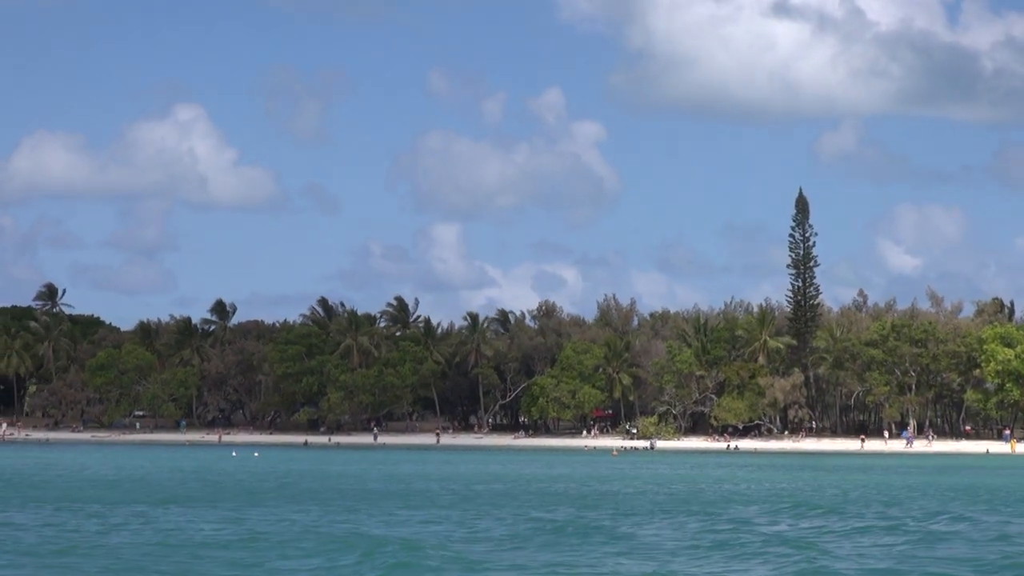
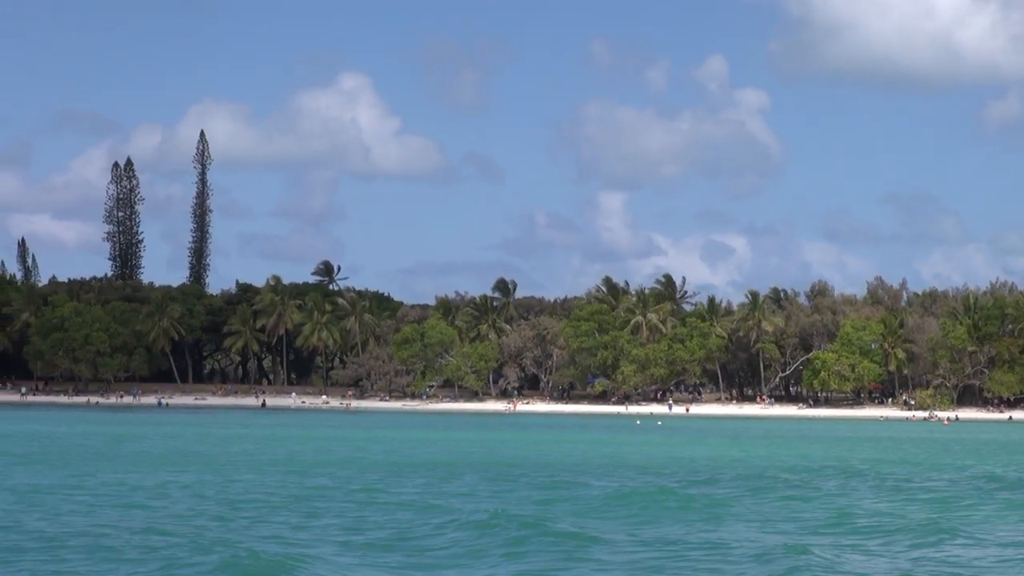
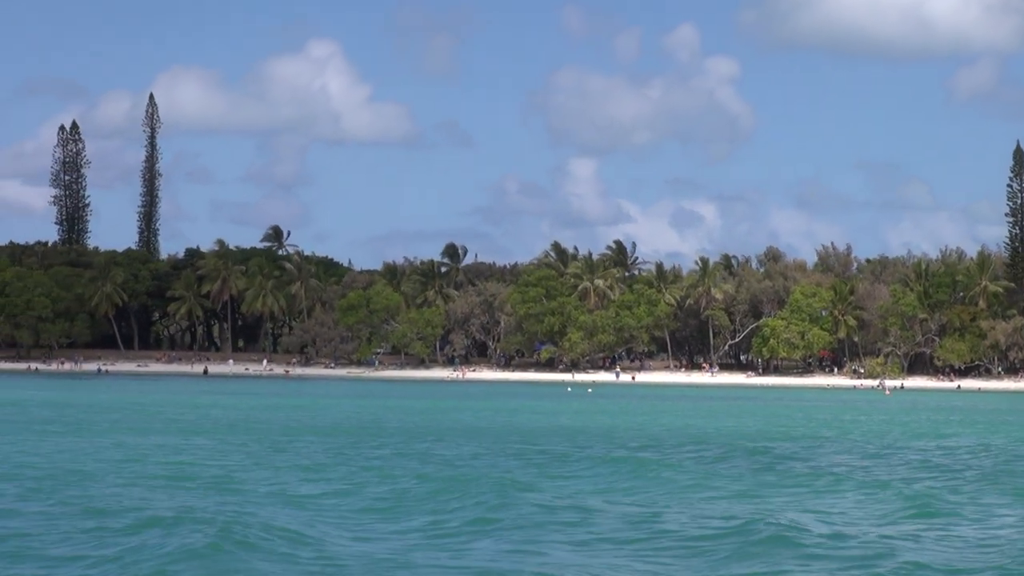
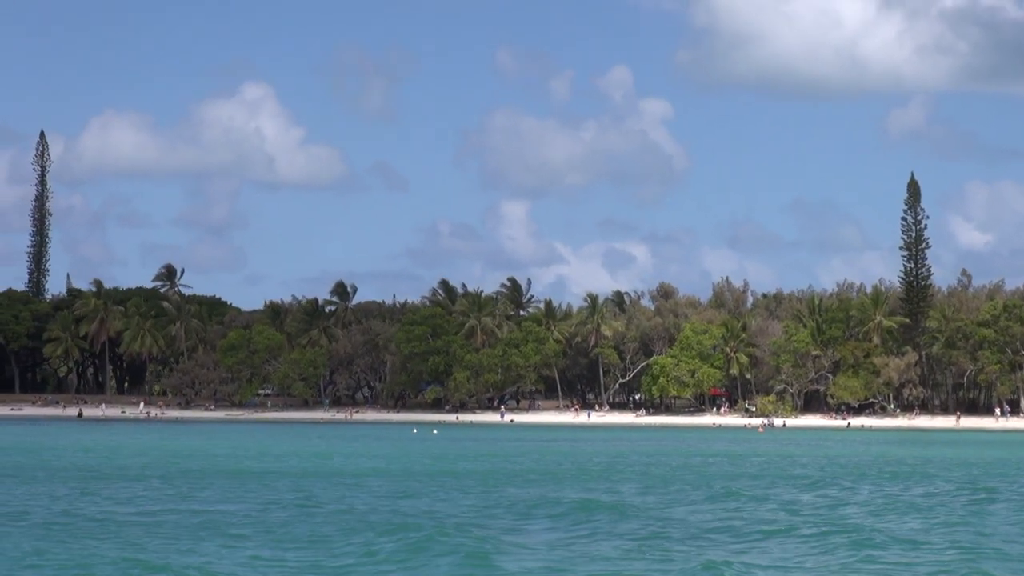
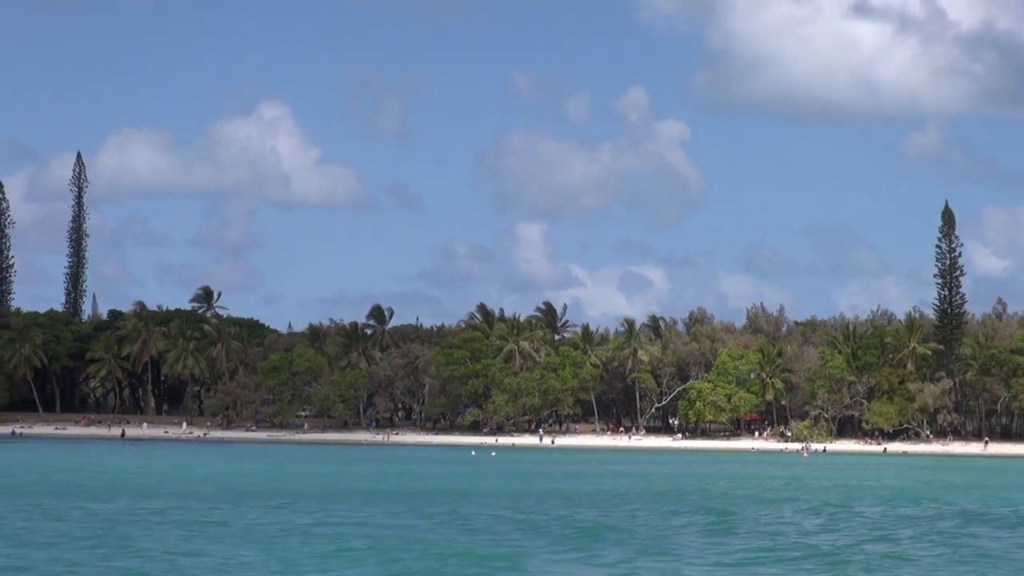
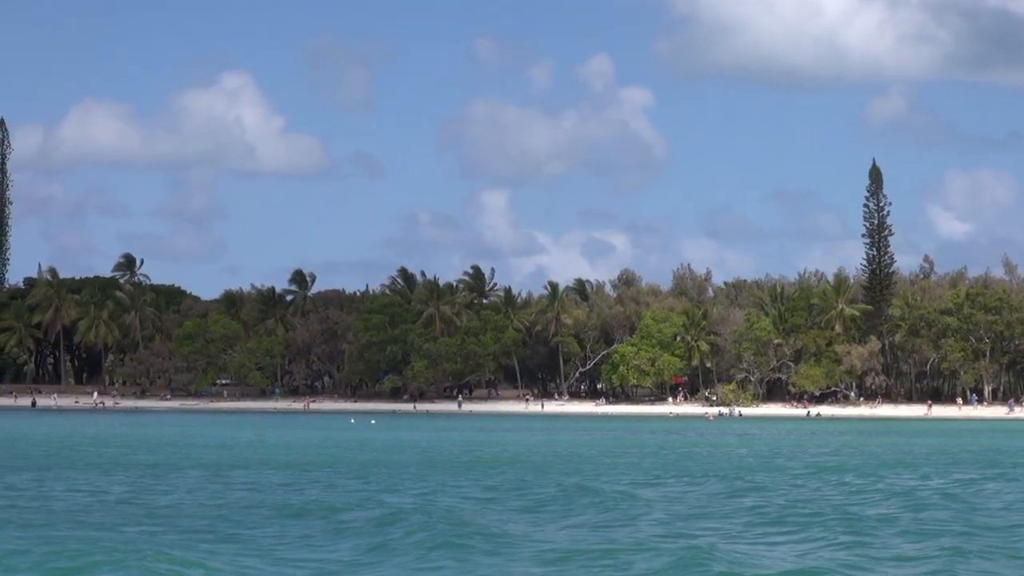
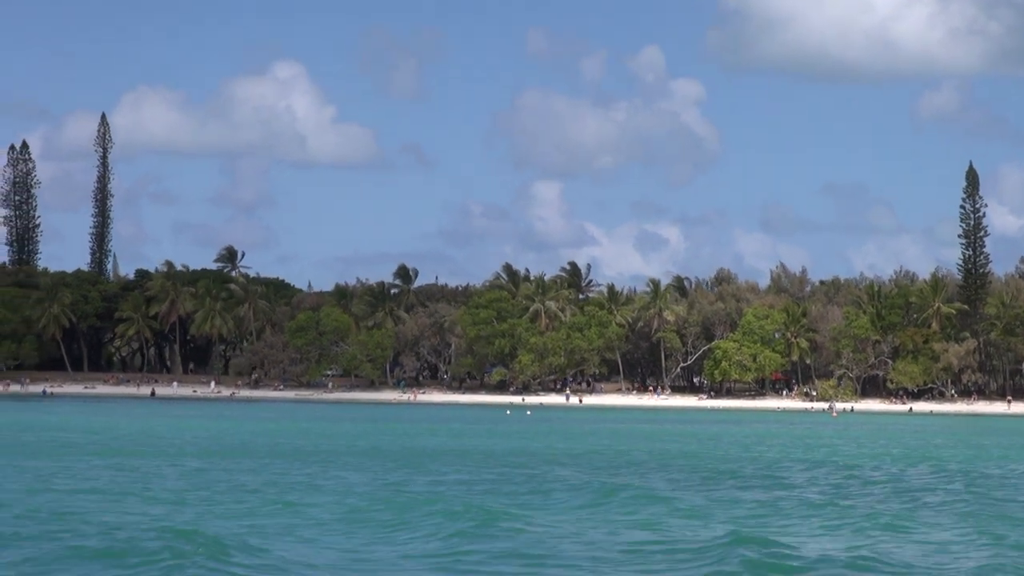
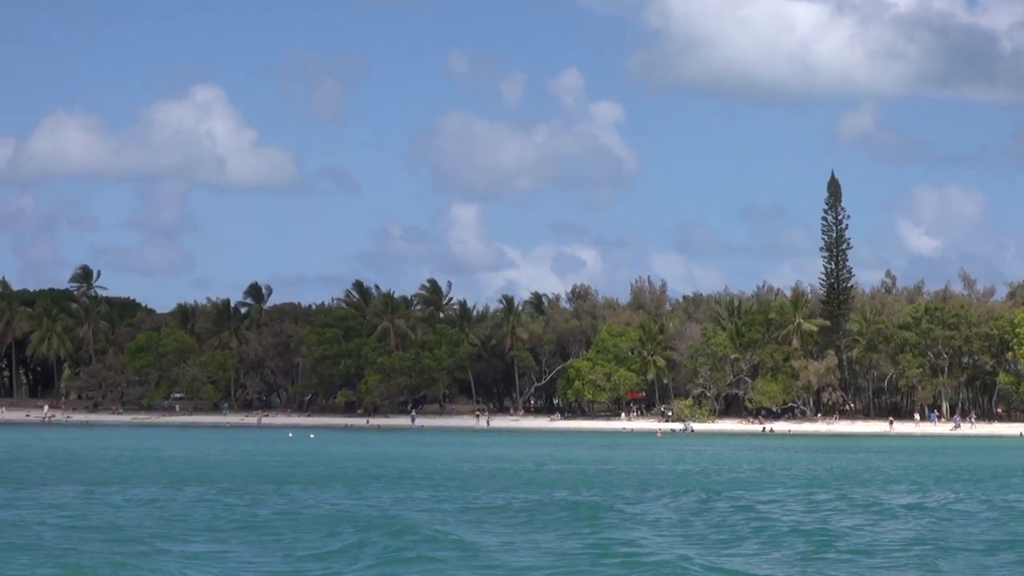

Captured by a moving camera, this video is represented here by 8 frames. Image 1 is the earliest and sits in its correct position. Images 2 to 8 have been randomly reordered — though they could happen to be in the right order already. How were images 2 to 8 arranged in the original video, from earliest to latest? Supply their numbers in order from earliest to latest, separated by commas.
8, 6, 4, 5, 7, 3, 2
